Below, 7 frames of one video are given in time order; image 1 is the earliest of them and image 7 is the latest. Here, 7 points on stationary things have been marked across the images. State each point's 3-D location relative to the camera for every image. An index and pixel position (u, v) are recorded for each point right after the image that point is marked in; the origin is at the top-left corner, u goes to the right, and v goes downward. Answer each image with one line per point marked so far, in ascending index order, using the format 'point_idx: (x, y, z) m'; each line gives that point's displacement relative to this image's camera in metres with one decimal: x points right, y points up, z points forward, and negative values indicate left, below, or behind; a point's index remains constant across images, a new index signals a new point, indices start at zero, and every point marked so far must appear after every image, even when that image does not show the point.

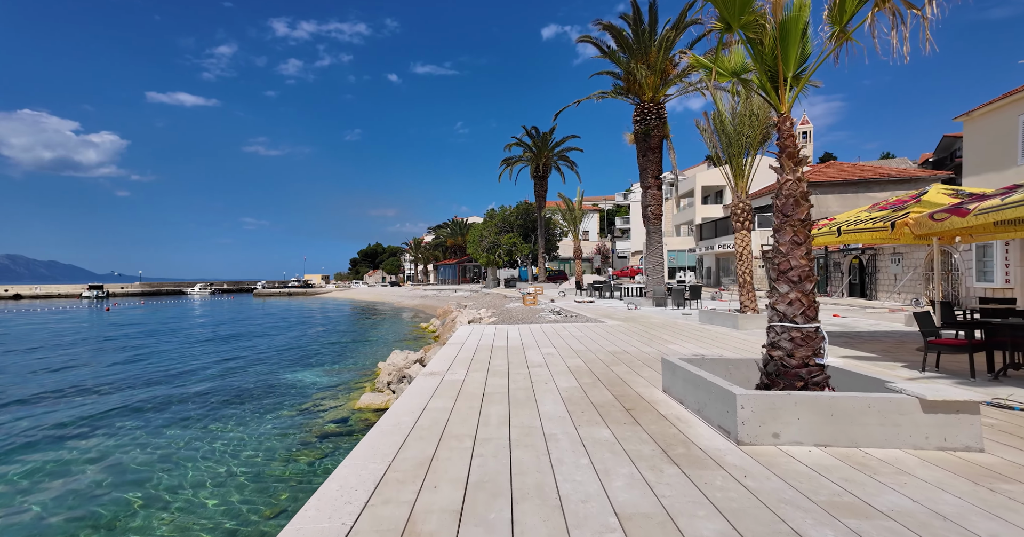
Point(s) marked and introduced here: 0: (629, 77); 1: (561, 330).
0: (+4.4, +7.1, +17.7) m
1: (+1.2, -1.5, +11.7) m
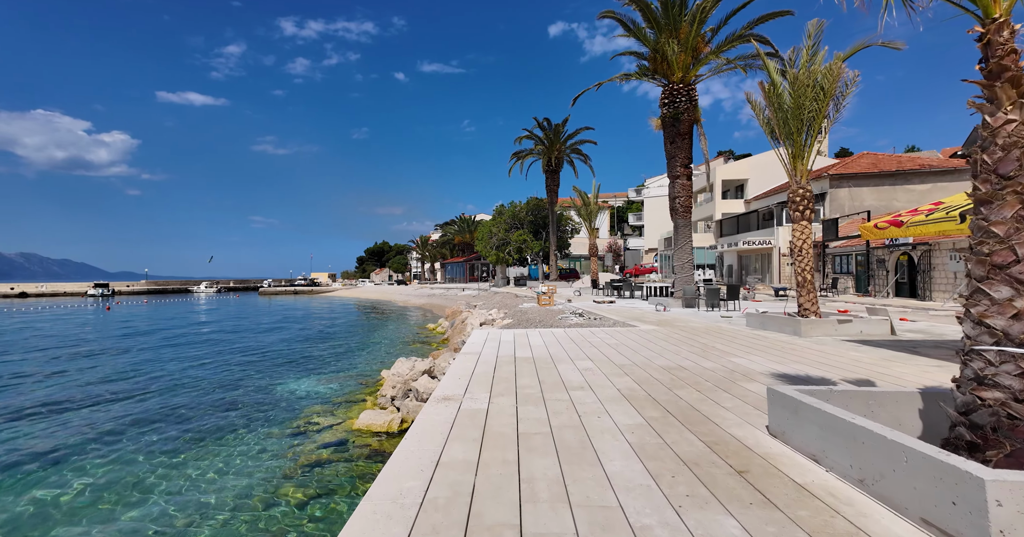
0: (+4.9, +7.2, +16.2) m
1: (+1.6, -1.4, +10.2) m
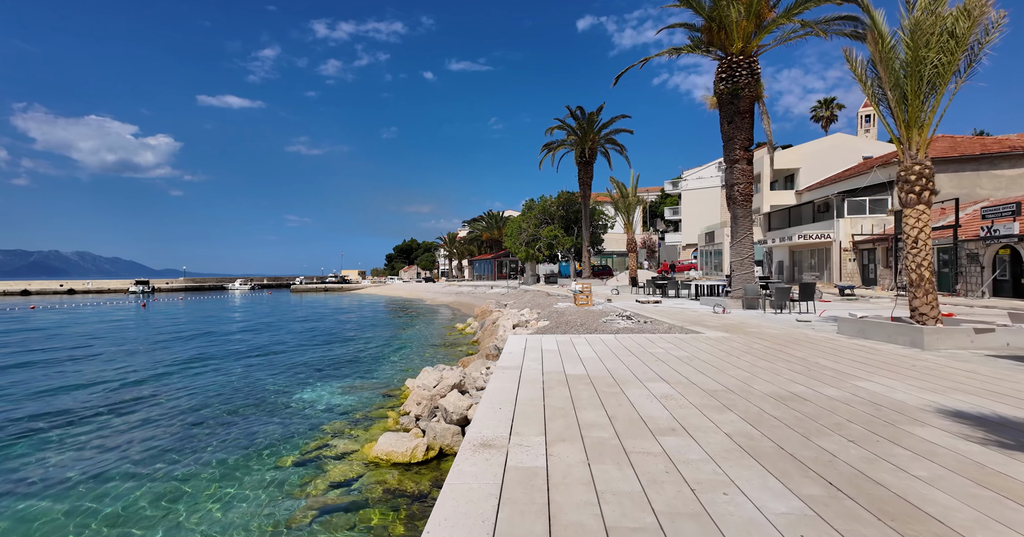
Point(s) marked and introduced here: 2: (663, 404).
0: (+6.0, +7.3, +14.3) m
1: (+2.4, -1.4, +8.6) m
2: (+1.5, -1.3, +4.7) m
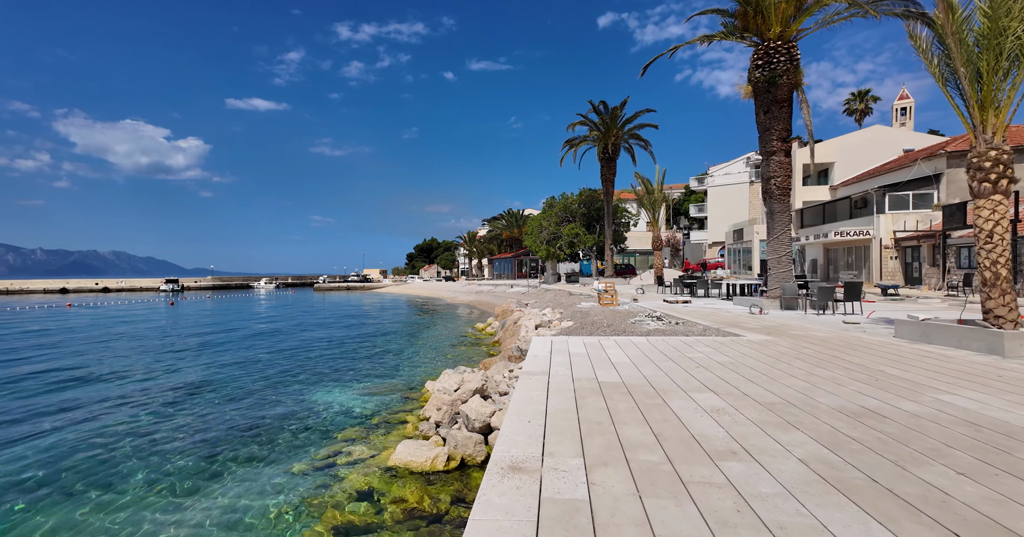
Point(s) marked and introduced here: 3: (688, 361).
0: (+6.7, +7.3, +13.5) m
1: (+2.8, -1.3, +7.9) m
2: (+1.8, -1.3, +4.1) m
3: (+2.5, -1.3, +6.8) m
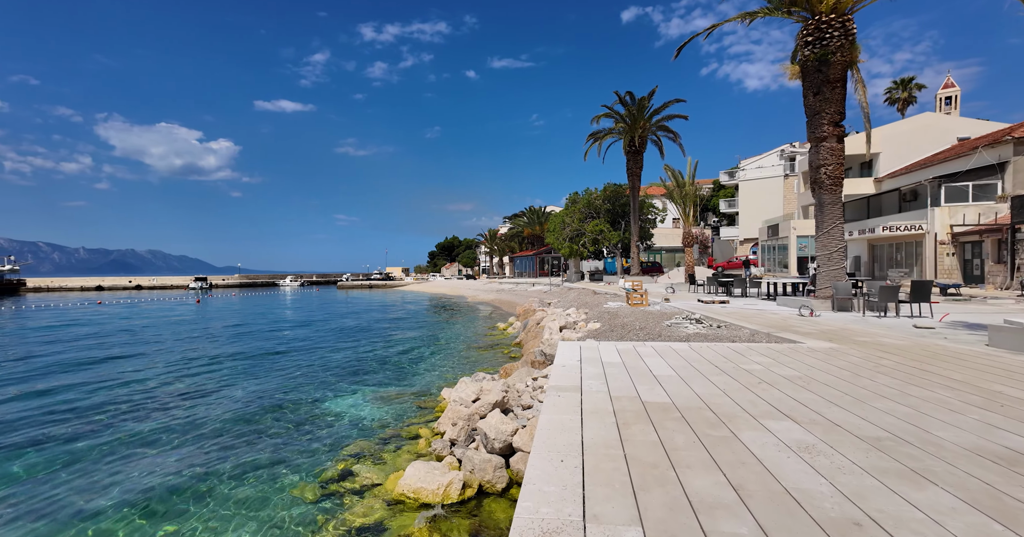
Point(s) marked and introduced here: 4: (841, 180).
0: (+7.3, +7.4, +12.2) m
1: (+3.2, -1.3, +6.9) m
2: (+1.9, -1.3, +3.1) m
3: (+2.8, -1.3, +5.8) m
4: (+8.9, +2.4, +13.0) m
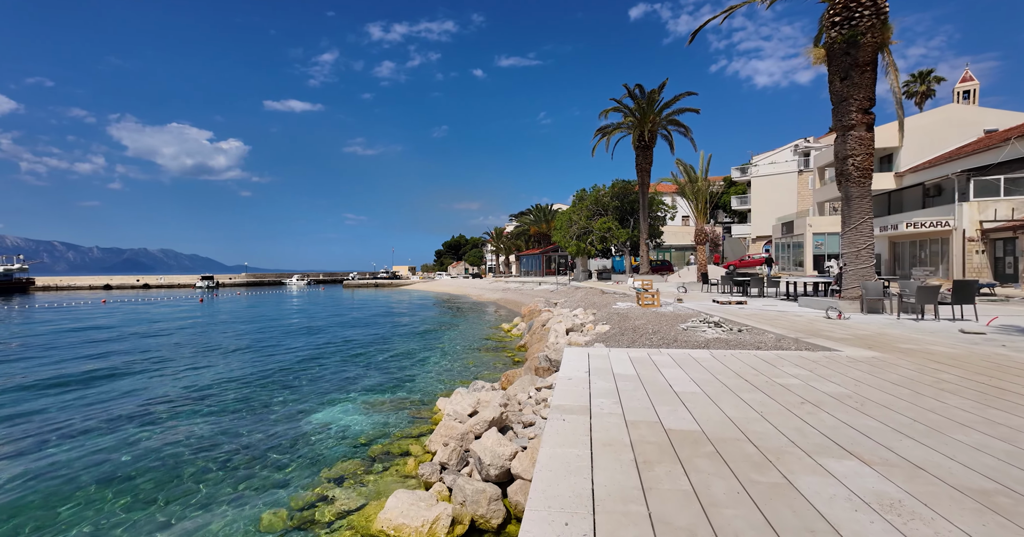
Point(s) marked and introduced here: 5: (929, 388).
0: (+7.3, +7.4, +11.3) m
1: (+3.2, -1.3, +6.0) m
2: (+1.9, -1.3, +2.3) m
3: (+2.8, -1.3, +4.9) m
4: (+9.0, +2.4, +12.1) m
5: (+4.2, -1.2, +4.9) m
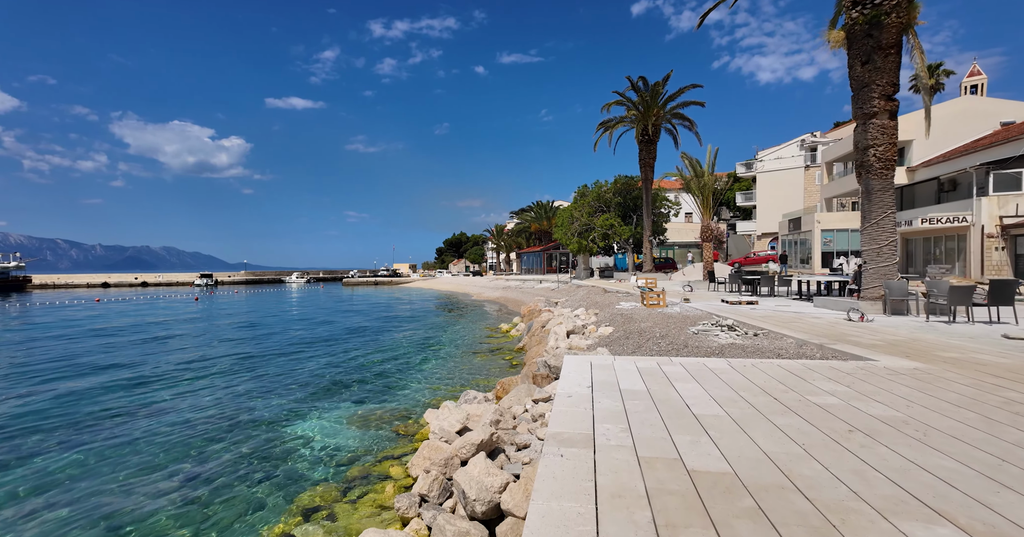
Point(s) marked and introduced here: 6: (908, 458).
0: (+7.3, +7.5, +10.4) m
1: (+3.1, -1.3, +5.2) m
2: (+1.8, -1.3, +1.5) m
3: (+2.7, -1.3, +4.1) m
4: (+8.9, +2.5, +11.2) m
5: (+4.1, -1.2, +4.1) m
6: (+2.6, -1.3, +3.1) m
